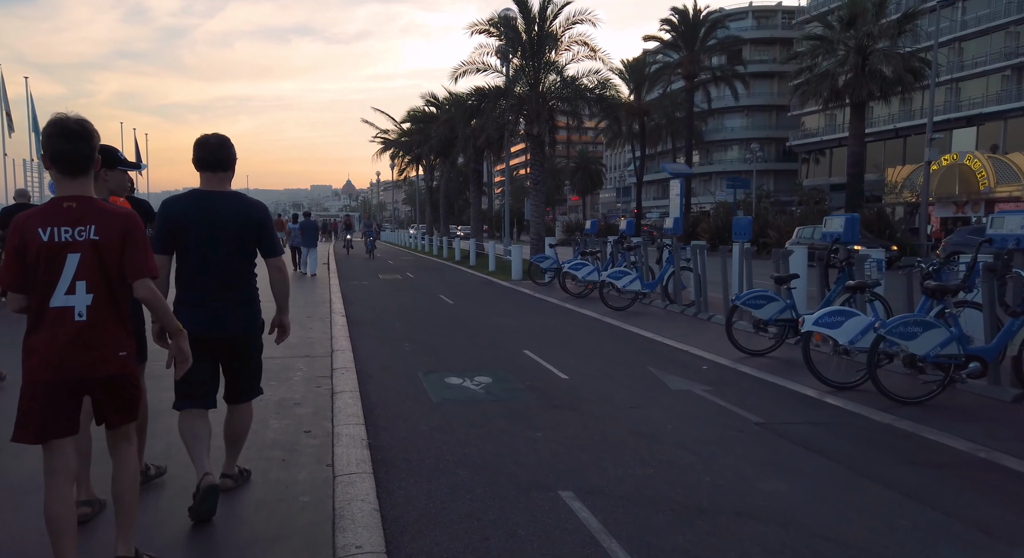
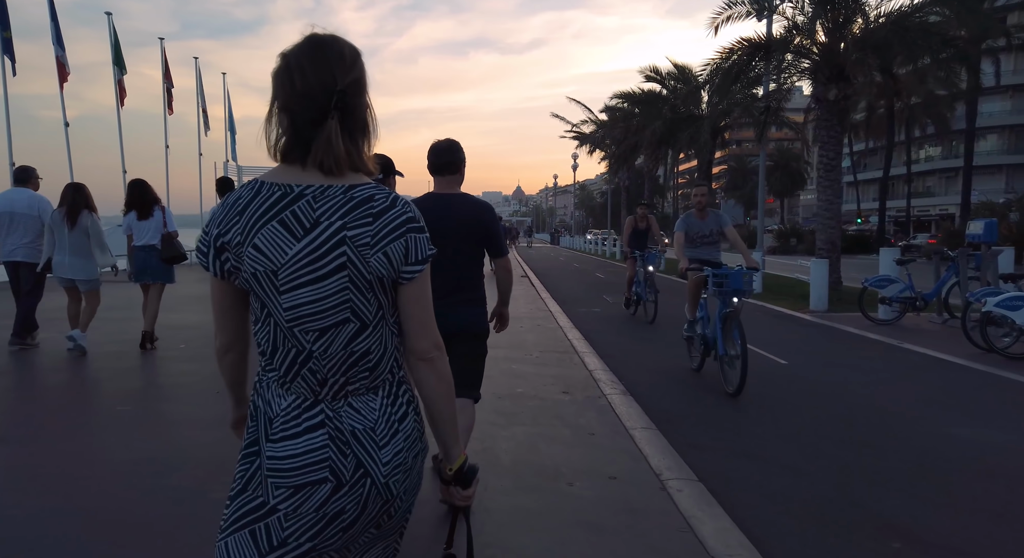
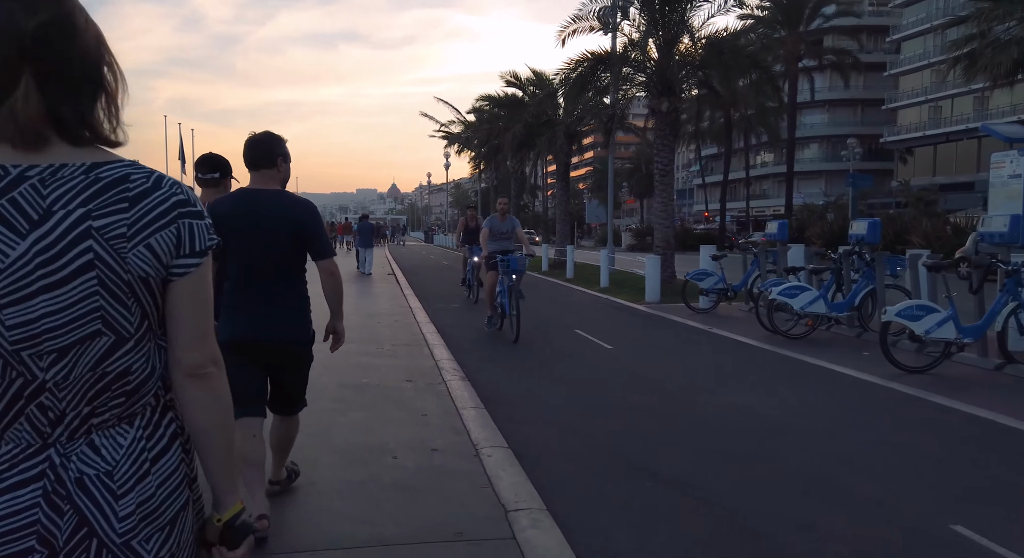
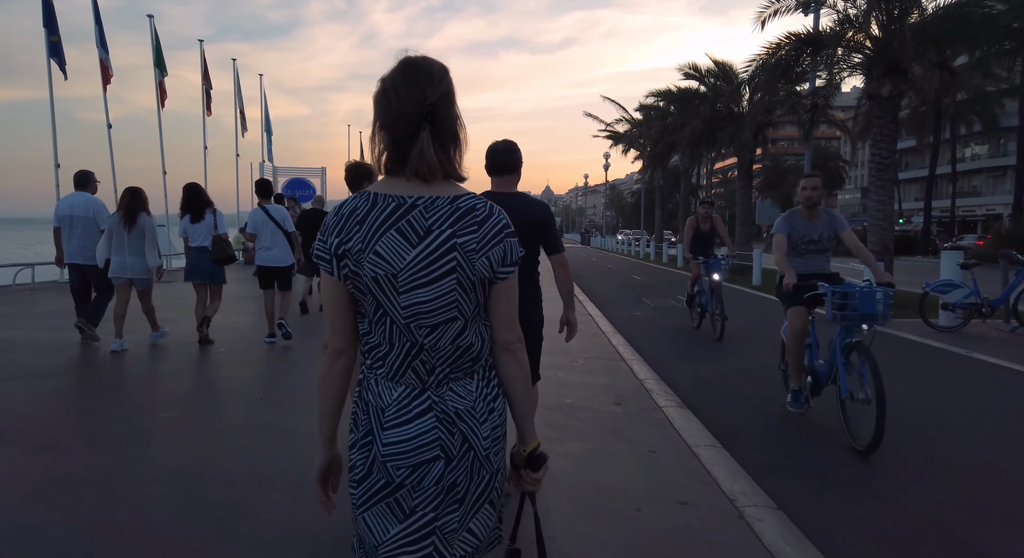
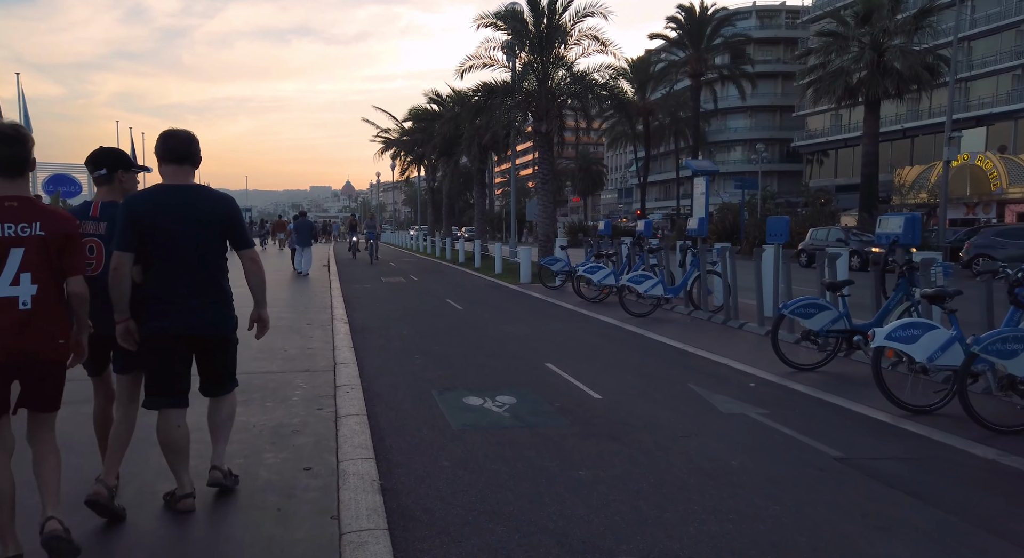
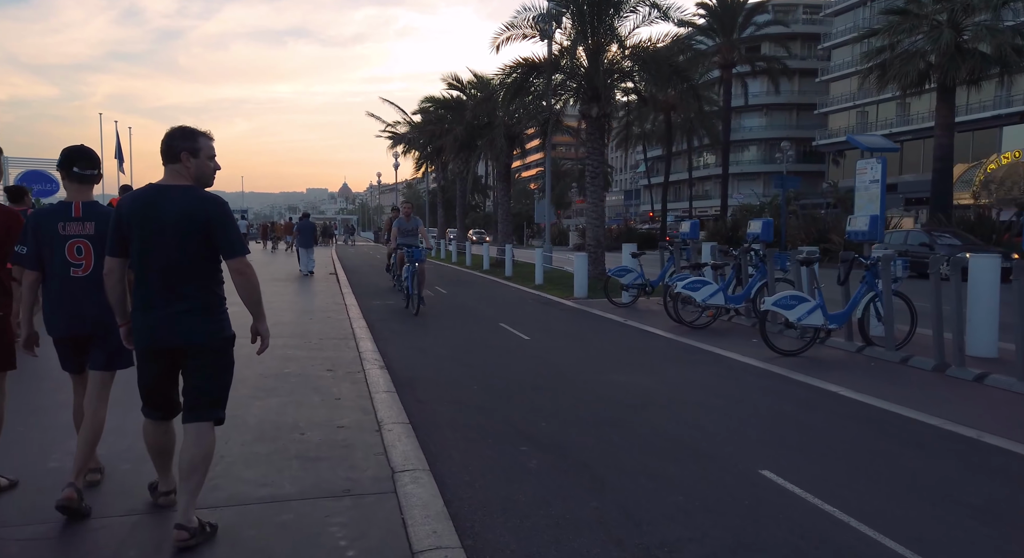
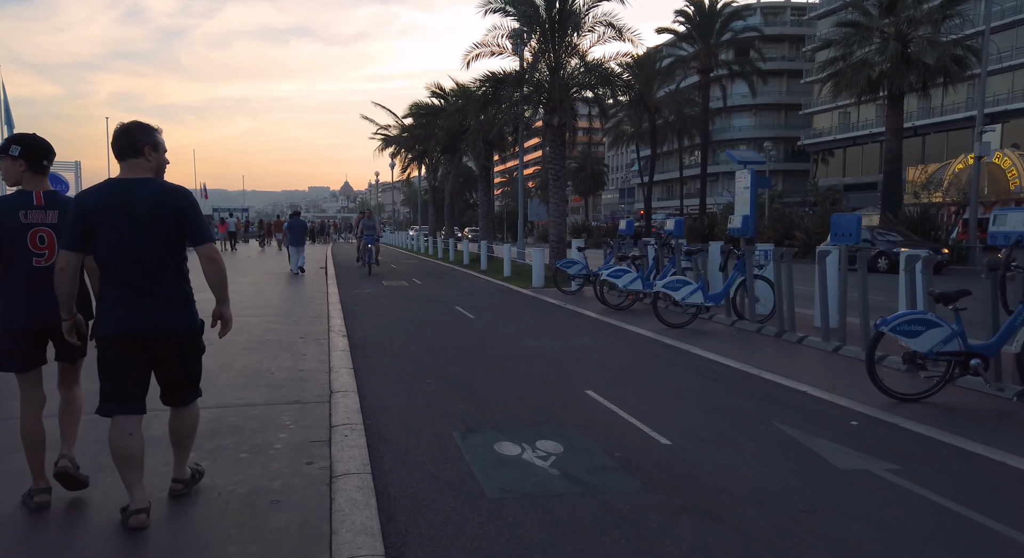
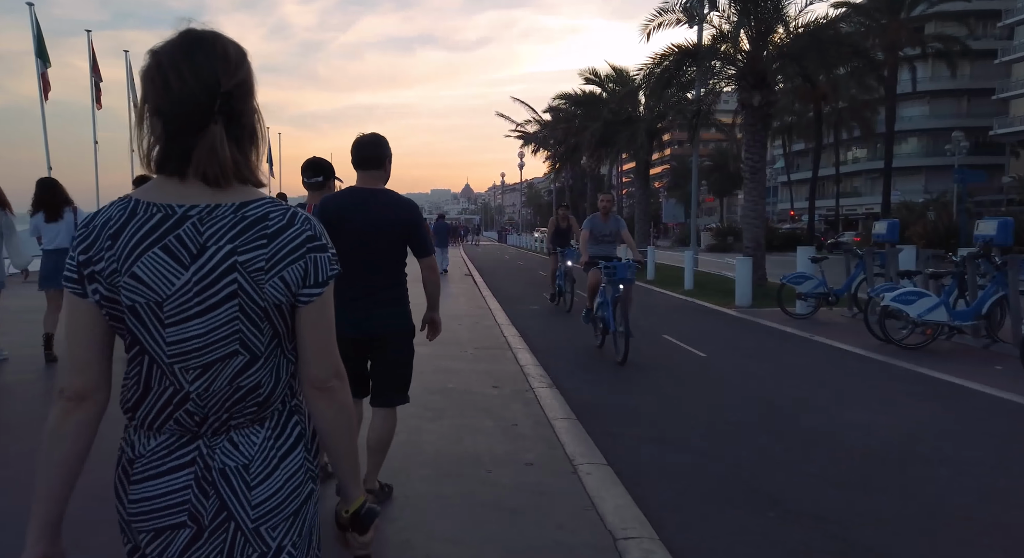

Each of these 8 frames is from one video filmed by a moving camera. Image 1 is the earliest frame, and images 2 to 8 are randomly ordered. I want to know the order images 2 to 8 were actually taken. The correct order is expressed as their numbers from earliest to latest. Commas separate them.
5, 7, 6, 3, 8, 2, 4
